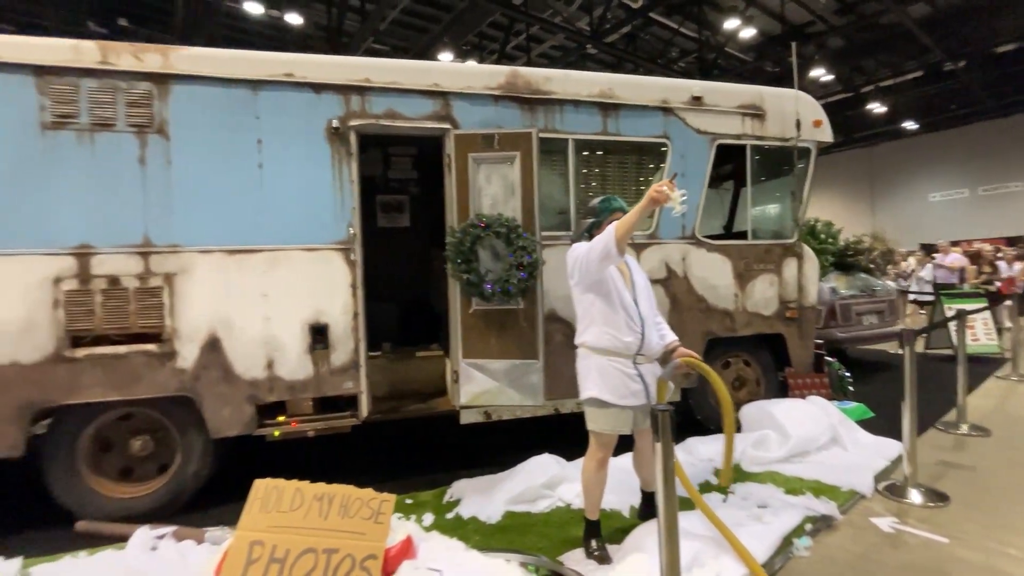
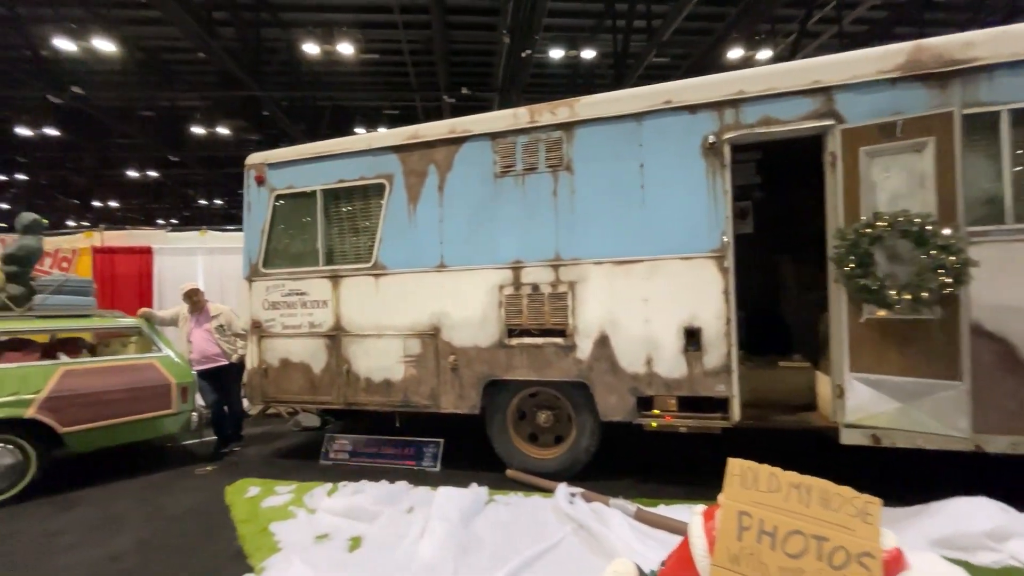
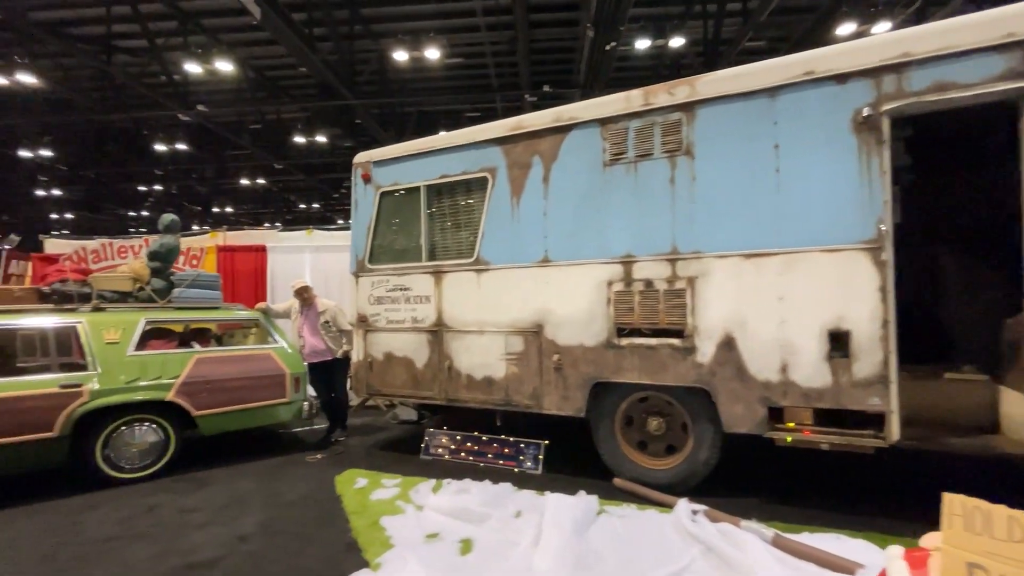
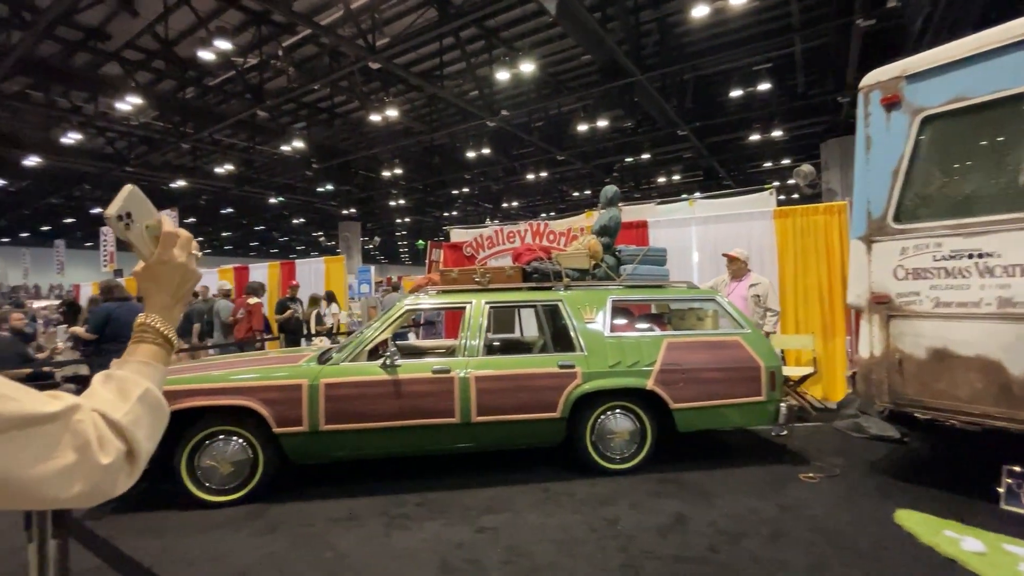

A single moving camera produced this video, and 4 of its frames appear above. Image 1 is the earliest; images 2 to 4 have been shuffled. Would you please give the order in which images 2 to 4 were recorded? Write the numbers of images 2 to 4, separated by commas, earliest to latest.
2, 3, 4
